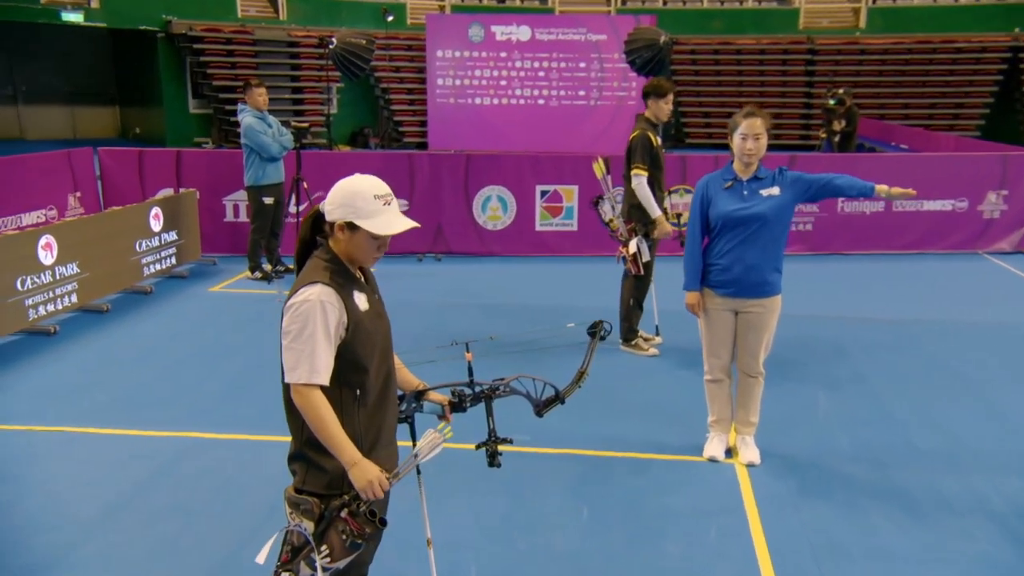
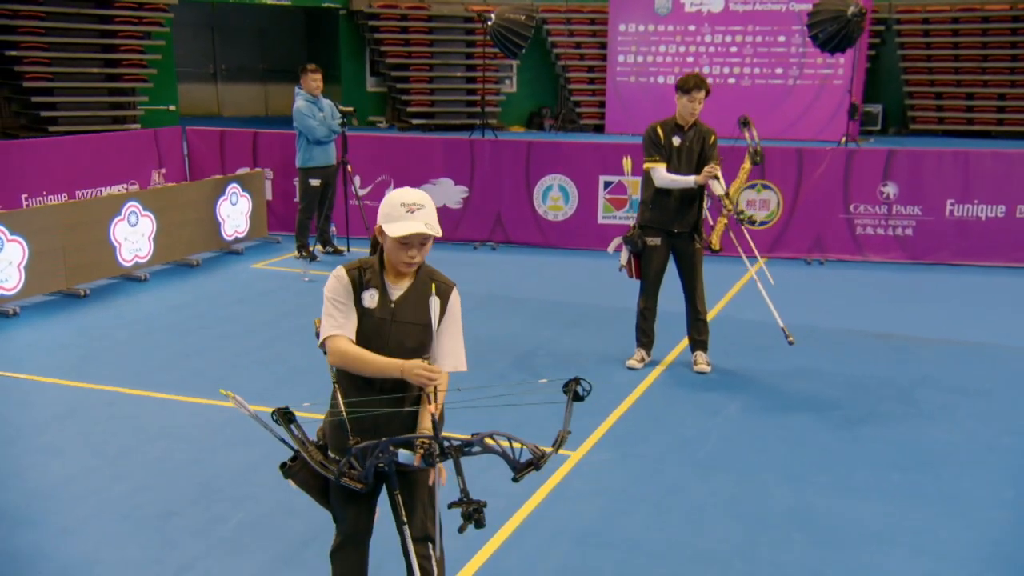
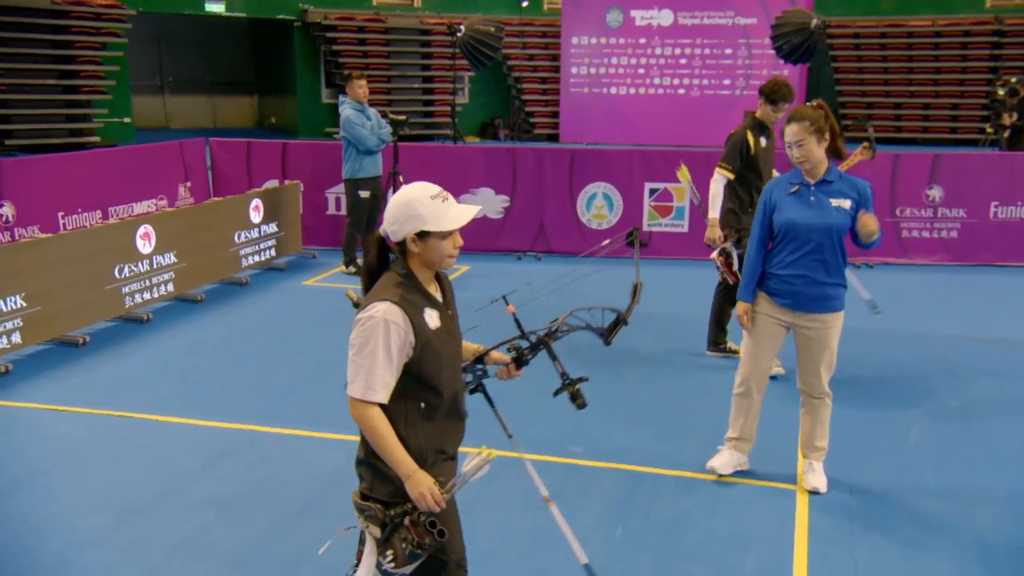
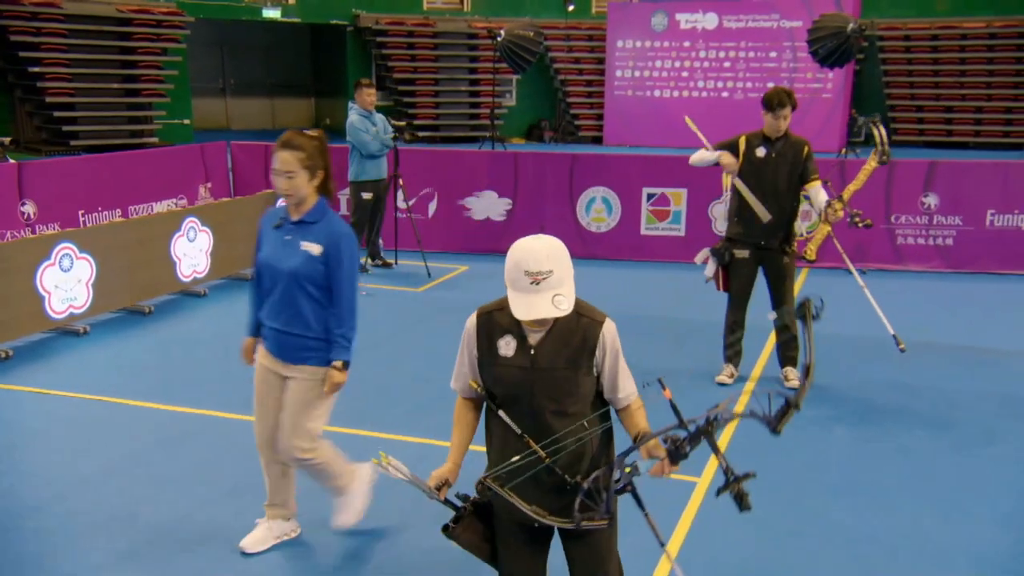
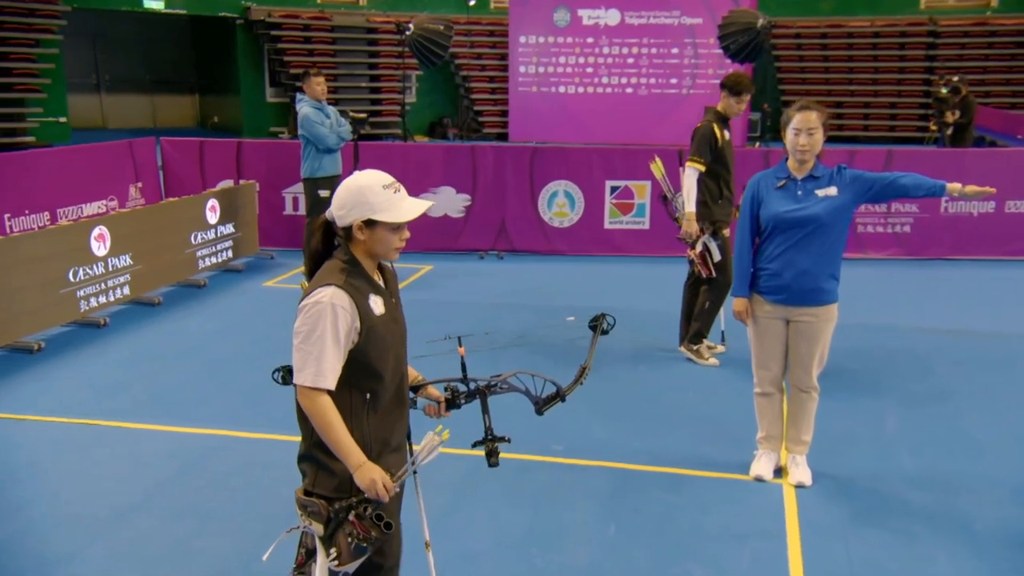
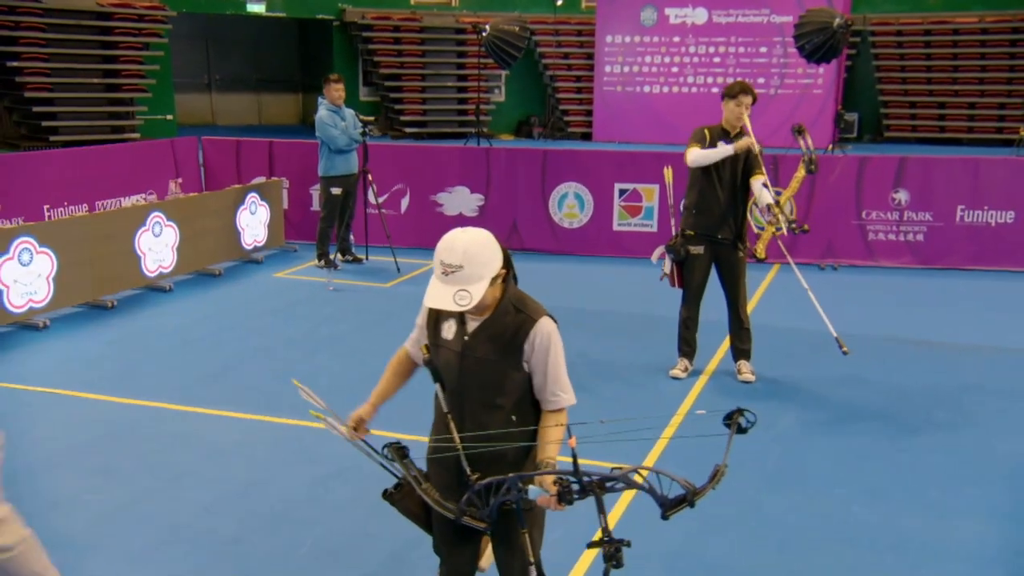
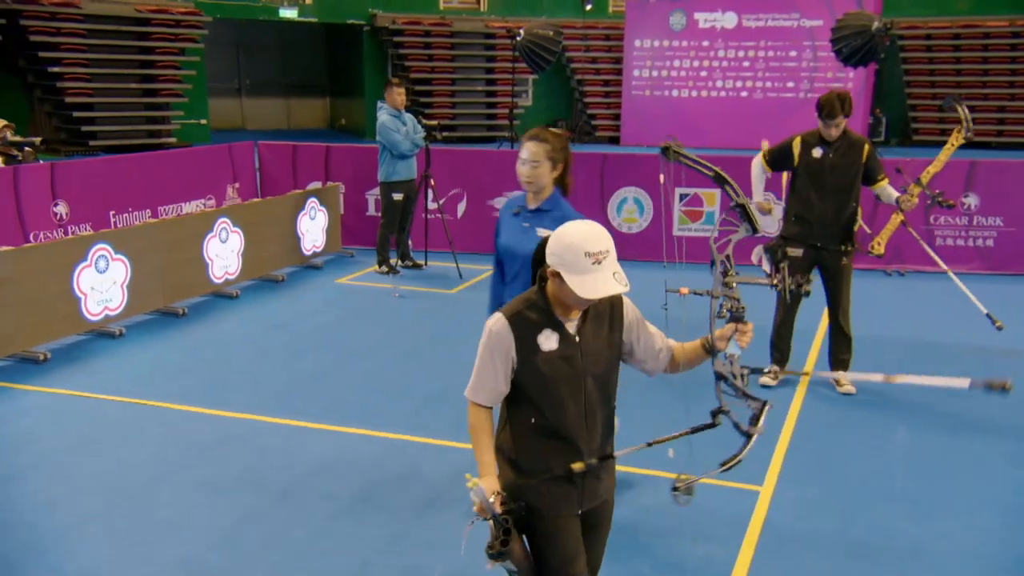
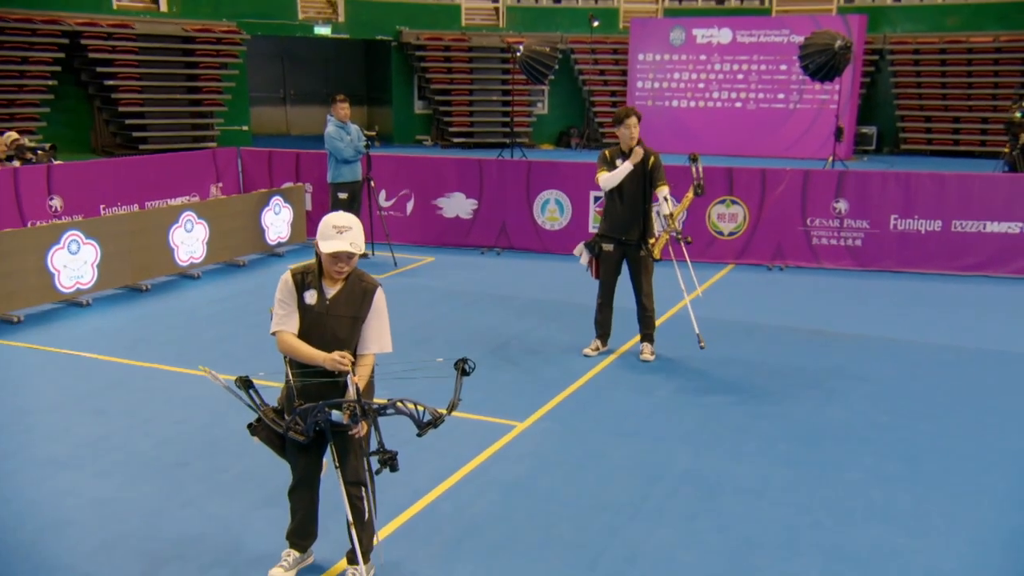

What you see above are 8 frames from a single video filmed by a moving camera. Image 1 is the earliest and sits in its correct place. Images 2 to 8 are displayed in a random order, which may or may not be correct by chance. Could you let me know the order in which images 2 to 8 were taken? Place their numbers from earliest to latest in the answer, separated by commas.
5, 3, 7, 4, 6, 2, 8
